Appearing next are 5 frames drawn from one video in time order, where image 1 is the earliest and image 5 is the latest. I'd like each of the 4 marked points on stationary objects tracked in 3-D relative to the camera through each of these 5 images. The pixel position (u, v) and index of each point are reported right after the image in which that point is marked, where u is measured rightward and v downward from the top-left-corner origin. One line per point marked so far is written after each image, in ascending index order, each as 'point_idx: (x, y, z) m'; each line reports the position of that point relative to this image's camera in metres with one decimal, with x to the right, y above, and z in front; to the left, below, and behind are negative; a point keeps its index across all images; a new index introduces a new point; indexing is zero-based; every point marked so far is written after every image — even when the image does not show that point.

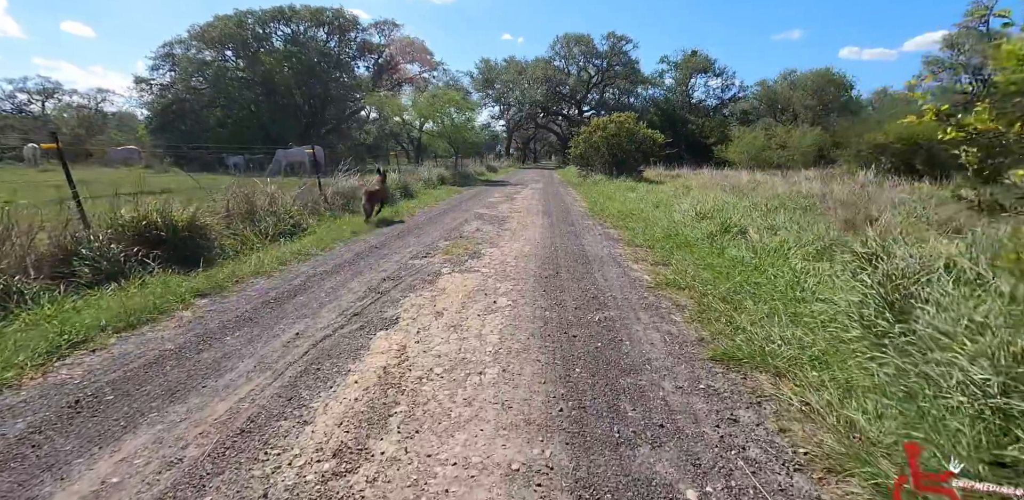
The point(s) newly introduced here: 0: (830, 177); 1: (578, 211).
0: (+13.0, +3.0, +19.4) m
1: (+1.8, +1.1, +12.8) m
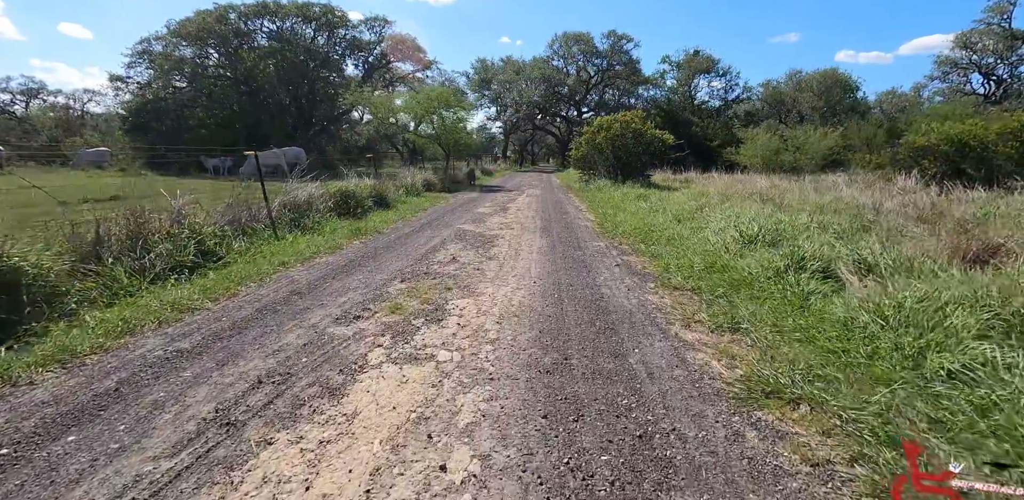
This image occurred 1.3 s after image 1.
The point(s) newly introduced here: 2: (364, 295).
0: (+12.8, +2.4, +17.1) m
1: (+1.6, +0.5, +10.6) m
2: (-1.5, -0.5, +4.9) m
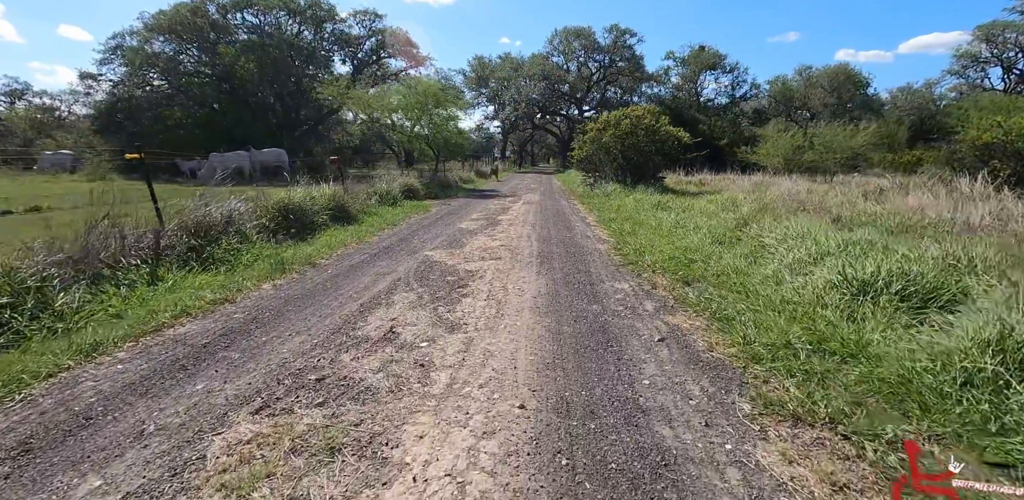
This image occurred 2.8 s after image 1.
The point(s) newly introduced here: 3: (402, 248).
0: (+12.6, +1.9, +14.5) m
1: (+1.4, 0.0, +7.9) m
2: (-1.8, -1.0, +2.2) m
3: (-1.9, 0.0, +8.1) m
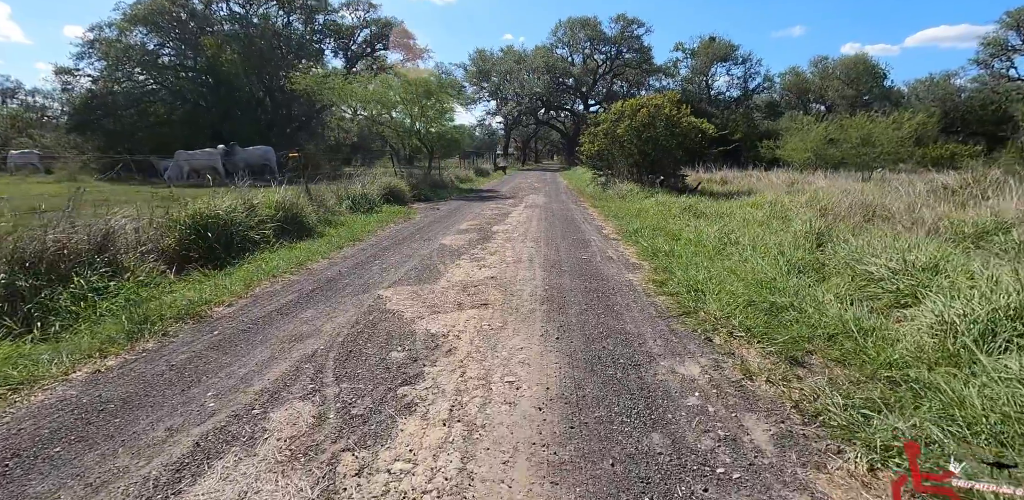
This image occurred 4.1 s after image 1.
0: (+12.6, +1.6, +12.0) m
1: (+1.3, -0.4, +5.5) m
2: (-1.9, -1.5, -0.1) m
3: (-2.0, -0.4, +5.7) m
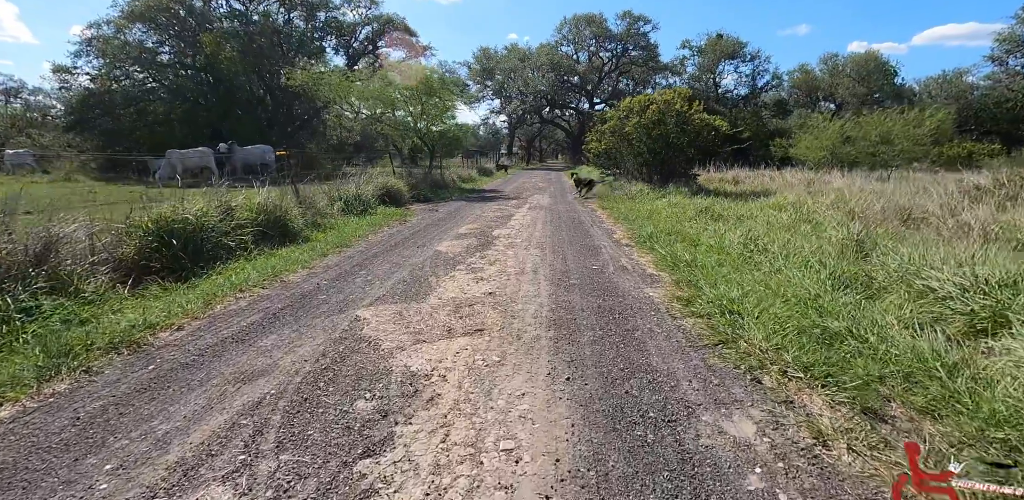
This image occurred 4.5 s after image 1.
0: (+12.7, +1.5, +11.1) m
1: (+1.3, -0.5, +4.7) m
2: (-1.9, -1.6, -0.9) m
3: (-1.9, -0.5, +4.9) m
